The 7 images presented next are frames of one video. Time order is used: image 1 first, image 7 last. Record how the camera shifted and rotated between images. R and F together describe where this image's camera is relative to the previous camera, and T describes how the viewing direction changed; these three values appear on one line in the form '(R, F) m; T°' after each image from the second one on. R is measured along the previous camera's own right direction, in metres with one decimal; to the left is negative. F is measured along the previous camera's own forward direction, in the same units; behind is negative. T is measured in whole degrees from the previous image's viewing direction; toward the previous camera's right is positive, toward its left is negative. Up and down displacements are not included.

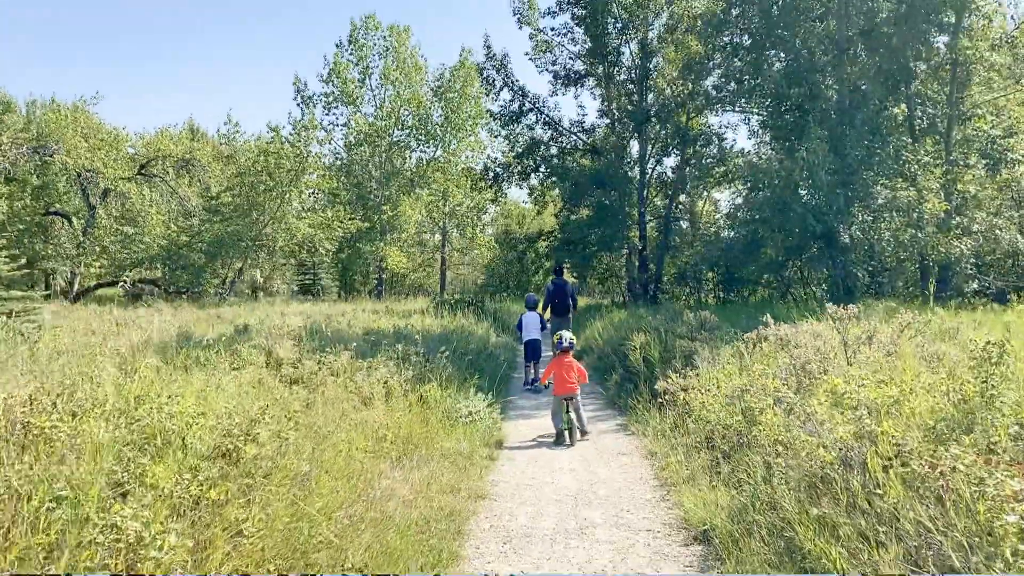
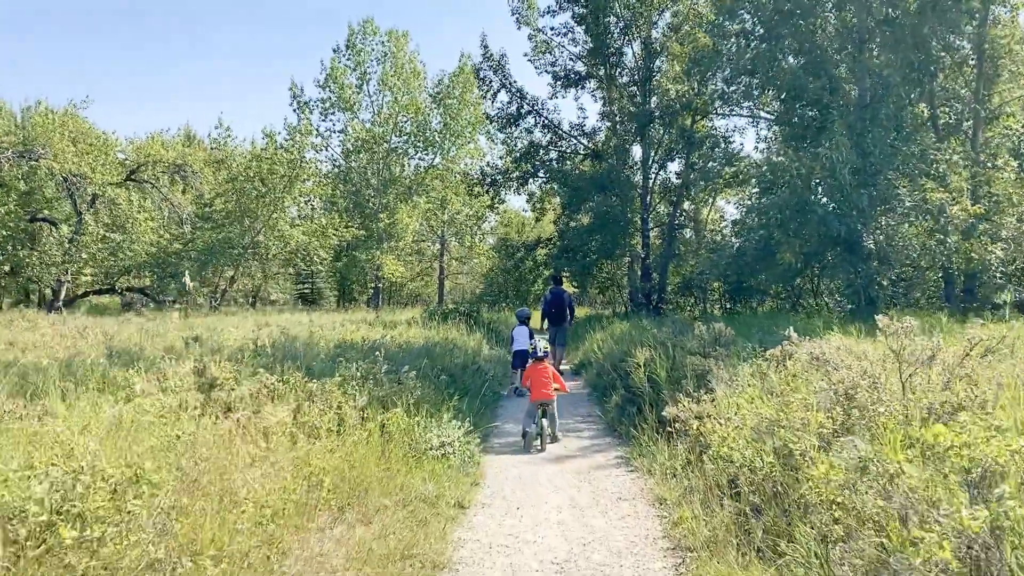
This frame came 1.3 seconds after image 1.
(+0.1, +1.1) m; 0°
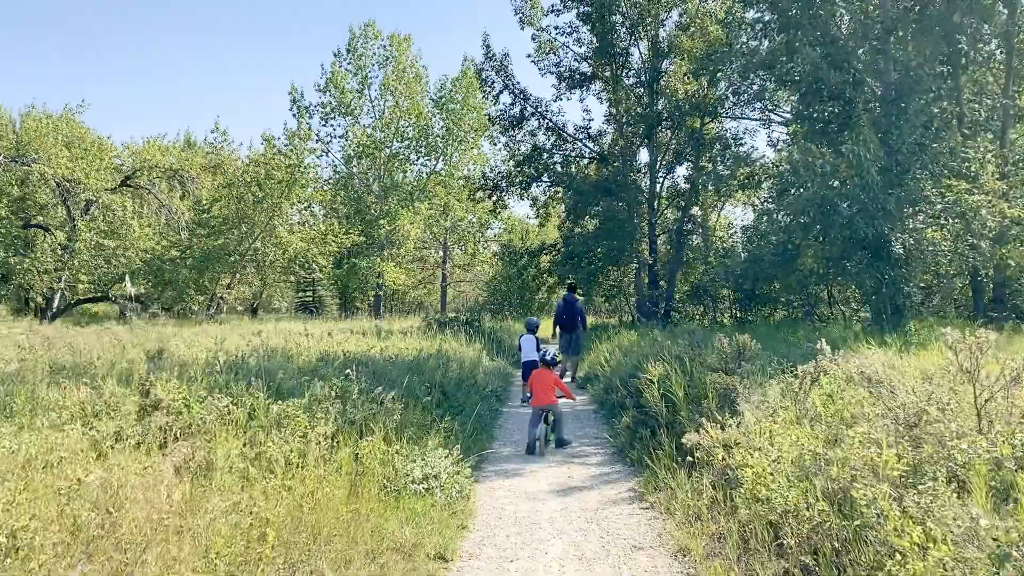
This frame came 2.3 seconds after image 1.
(+0.1, +0.8) m; 0°
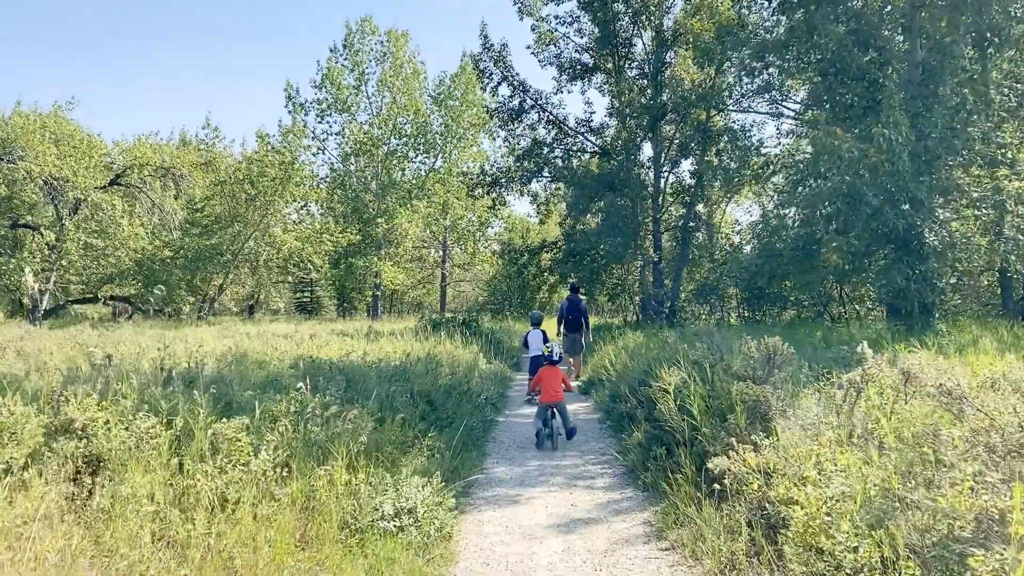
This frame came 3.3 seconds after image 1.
(+0.1, +0.8) m; 0°
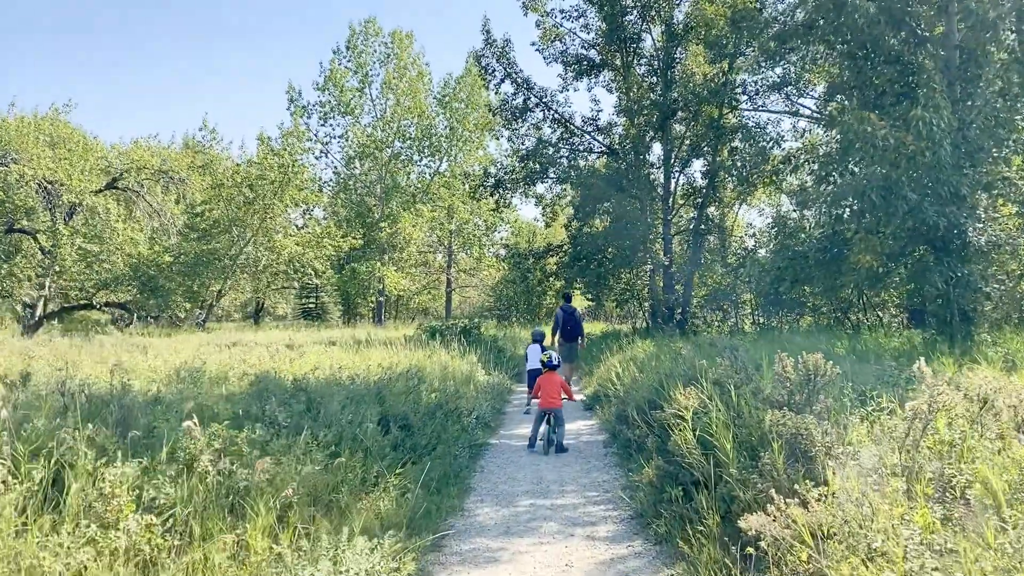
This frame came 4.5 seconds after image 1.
(+0.1, +0.9) m; -1°
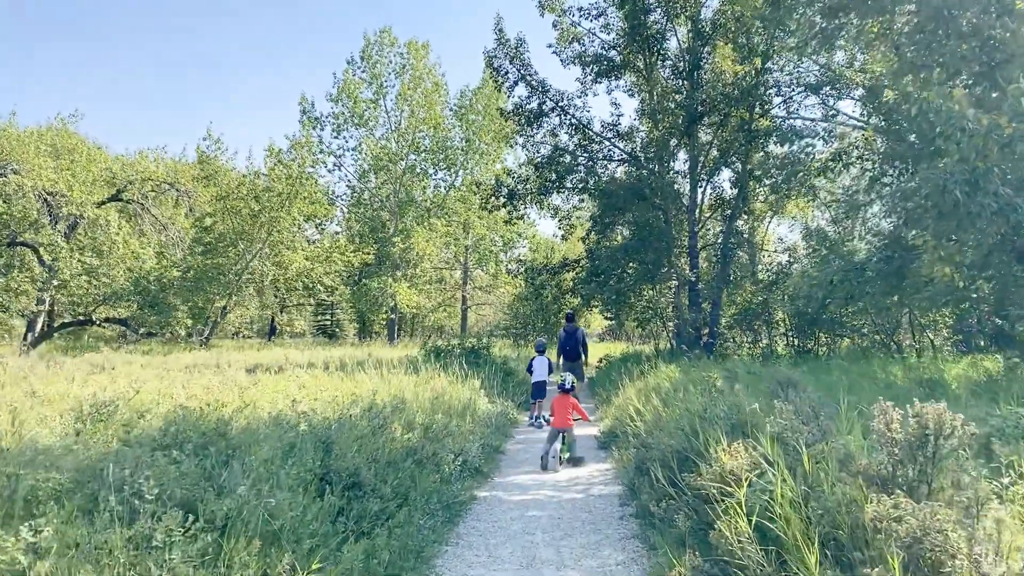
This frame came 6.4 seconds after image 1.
(+0.2, +1.4) m; -1°
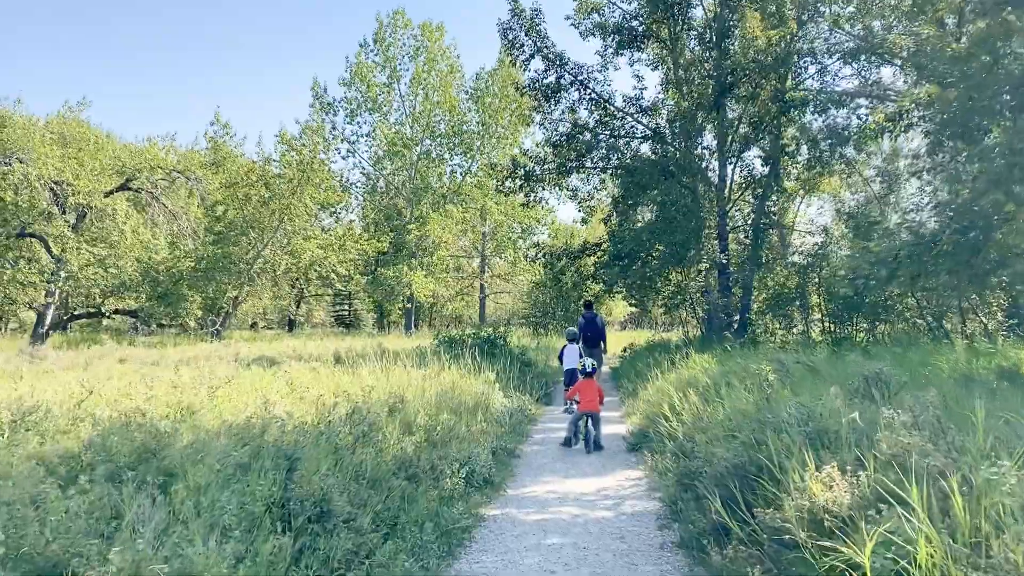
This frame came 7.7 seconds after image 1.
(0.0, +1.0) m; -1°
